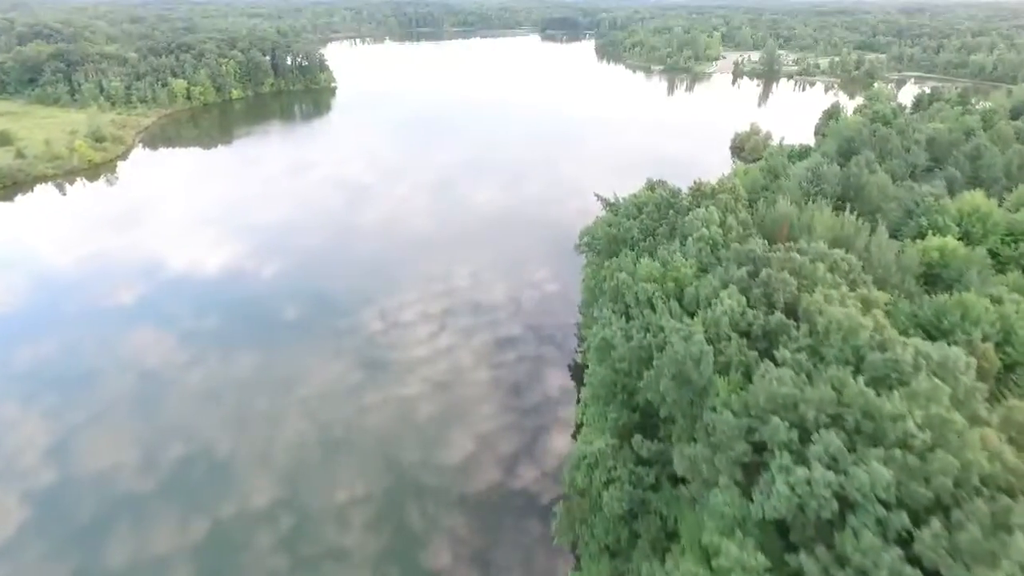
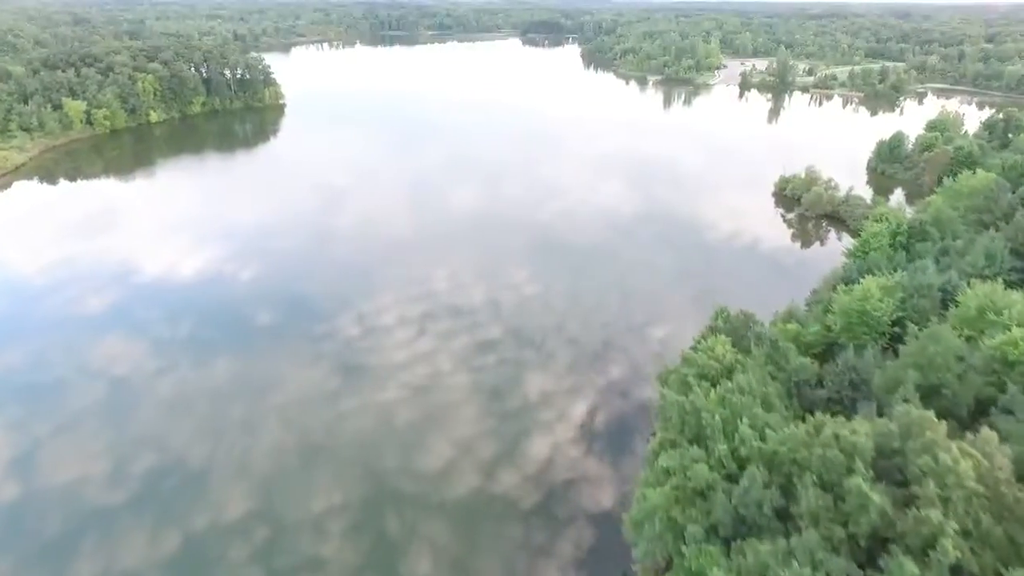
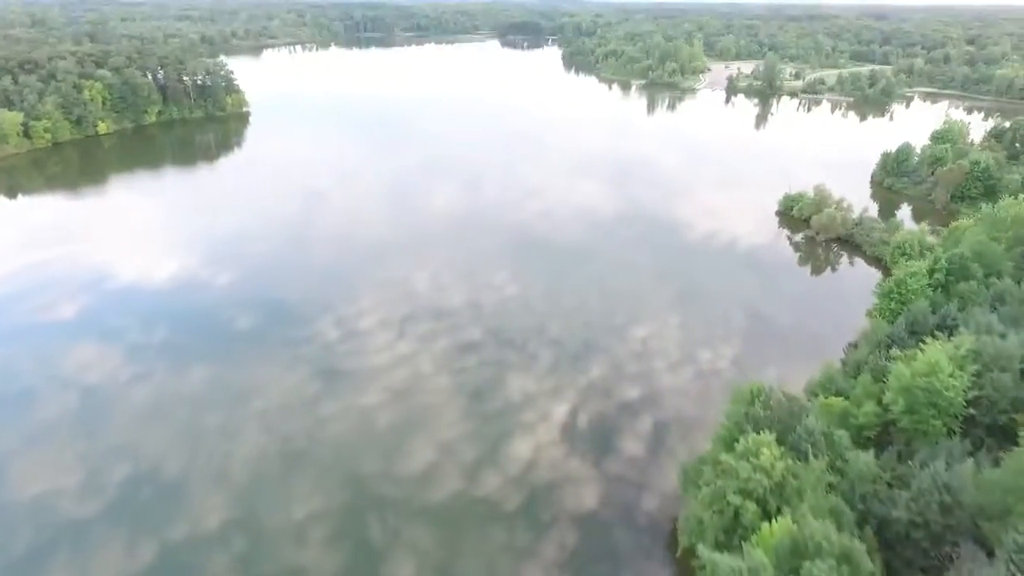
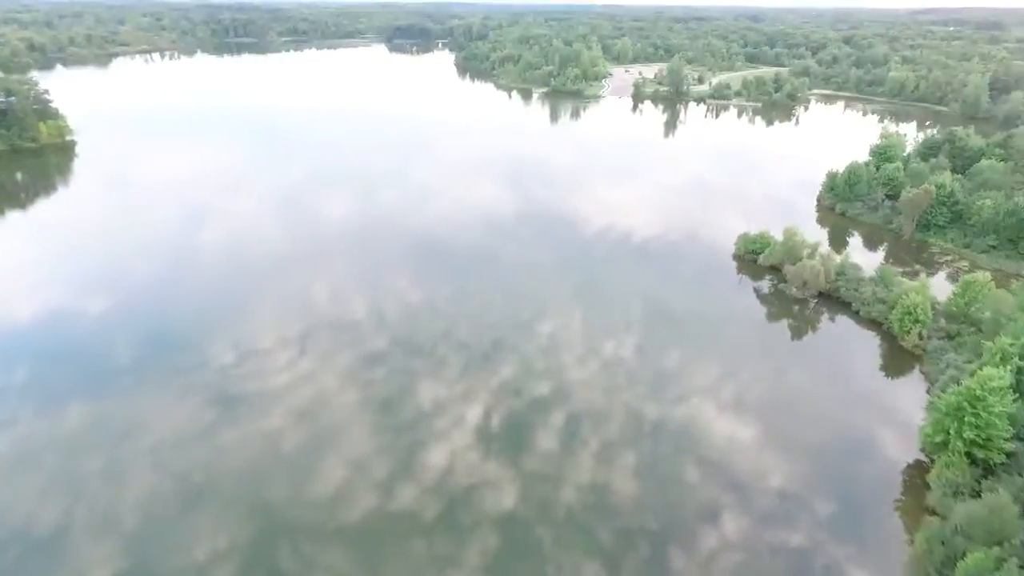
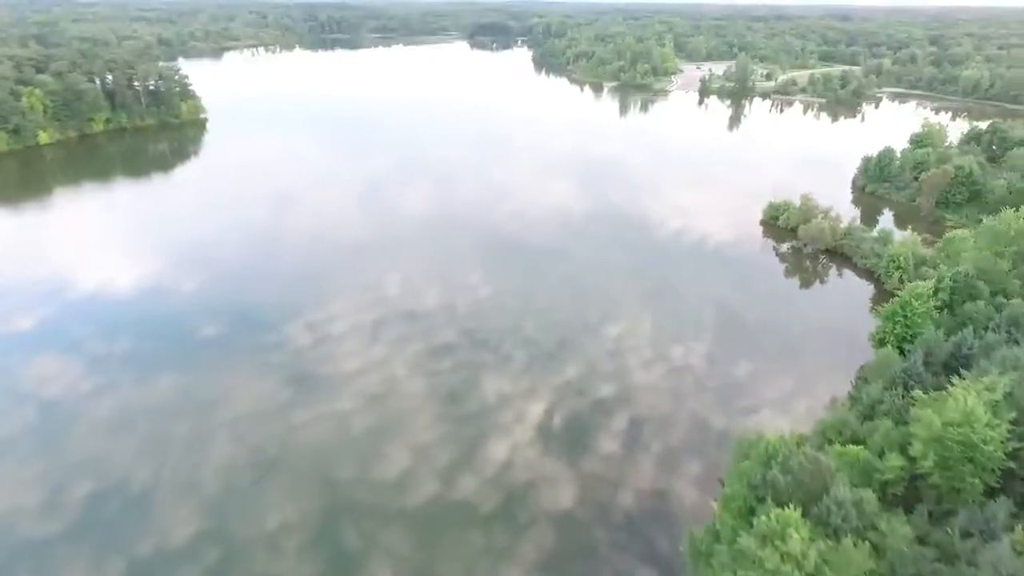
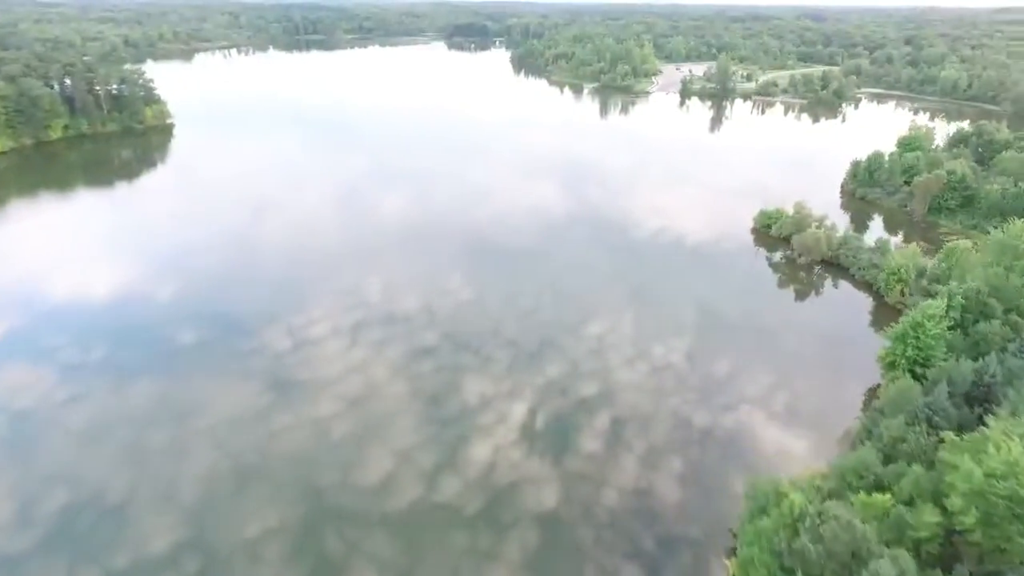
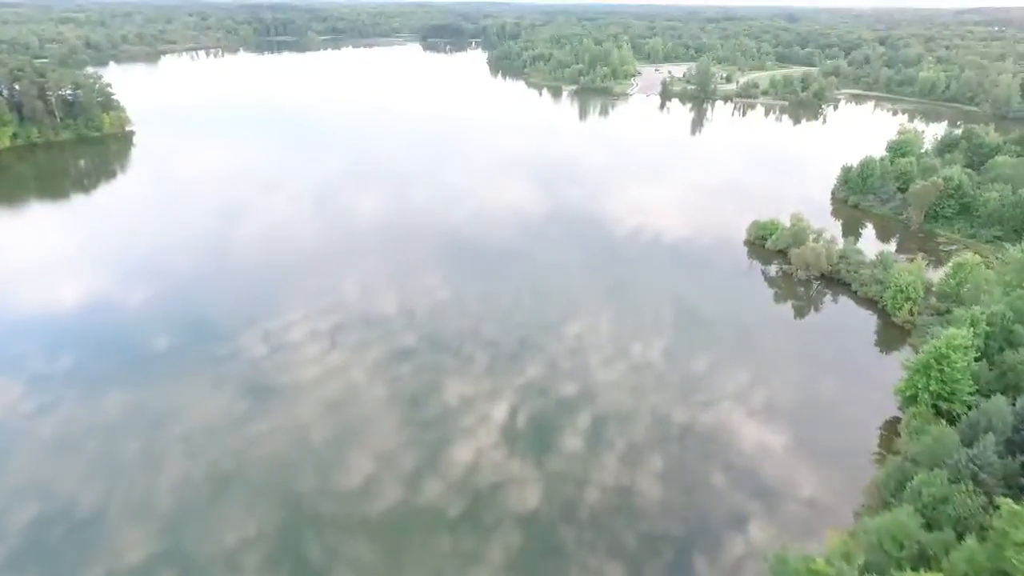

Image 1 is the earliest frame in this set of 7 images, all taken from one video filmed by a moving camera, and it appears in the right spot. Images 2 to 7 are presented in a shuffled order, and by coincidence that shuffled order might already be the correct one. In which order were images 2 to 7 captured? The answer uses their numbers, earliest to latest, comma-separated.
2, 3, 5, 6, 7, 4
